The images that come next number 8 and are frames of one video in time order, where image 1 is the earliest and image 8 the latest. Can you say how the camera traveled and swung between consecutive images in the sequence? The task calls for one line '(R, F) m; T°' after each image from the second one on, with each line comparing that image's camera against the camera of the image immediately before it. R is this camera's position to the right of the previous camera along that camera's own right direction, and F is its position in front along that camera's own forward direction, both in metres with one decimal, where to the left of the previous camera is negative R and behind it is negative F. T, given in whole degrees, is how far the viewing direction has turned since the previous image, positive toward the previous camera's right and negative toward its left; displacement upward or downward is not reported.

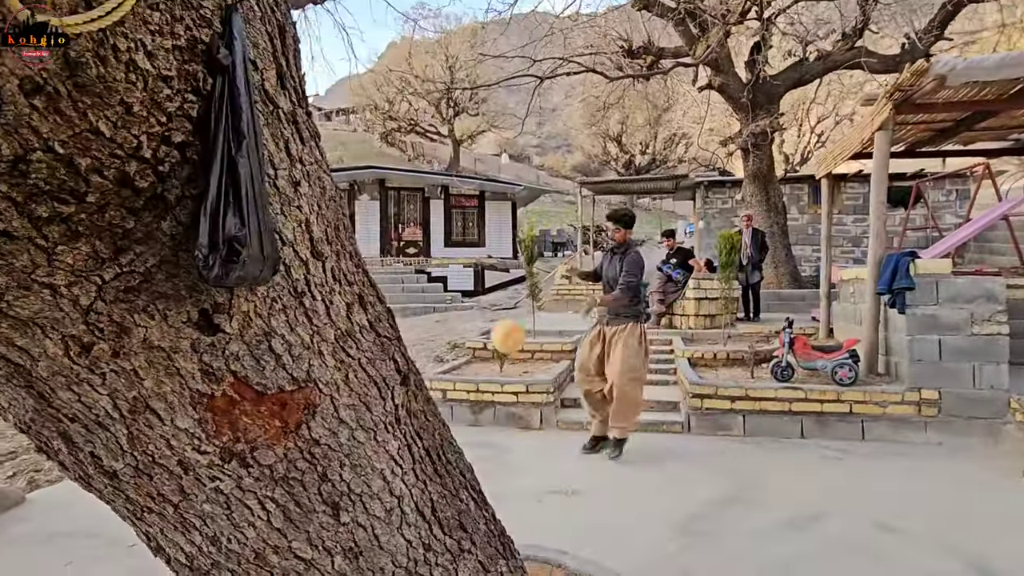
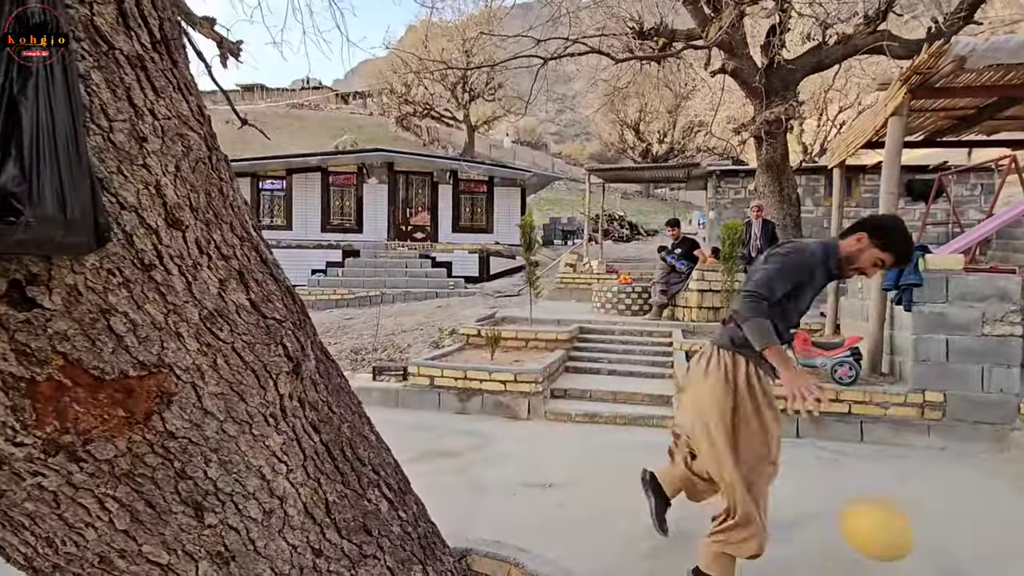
(+0.3, +0.2) m; -2°
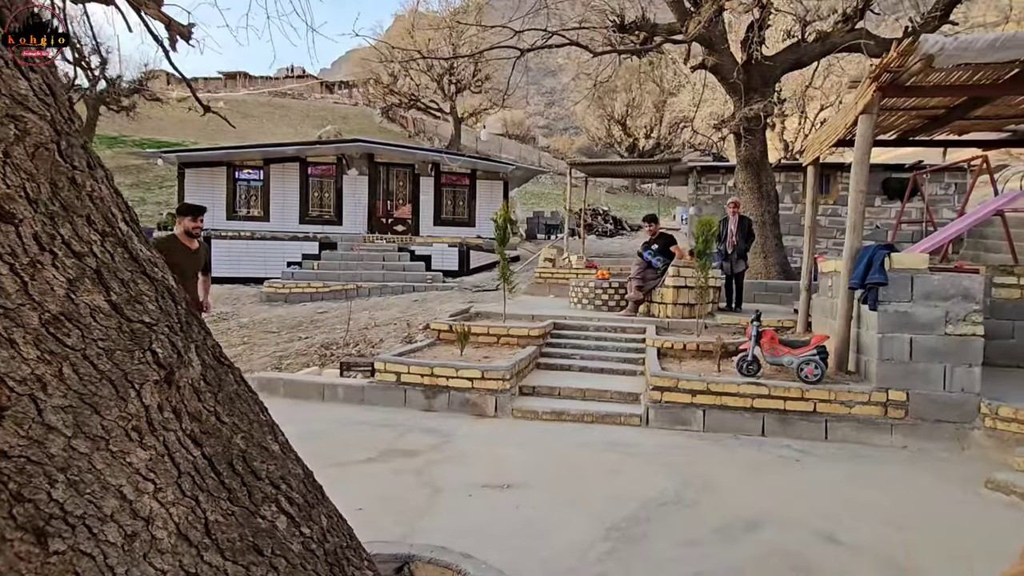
(+0.2, +0.1) m; +1°
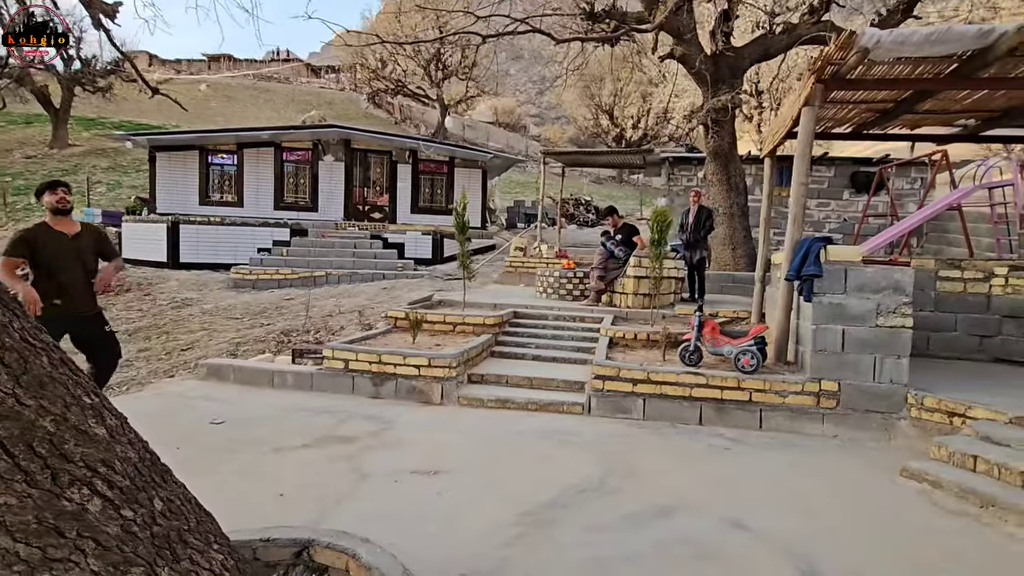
(+0.5, 0.0) m; +1°
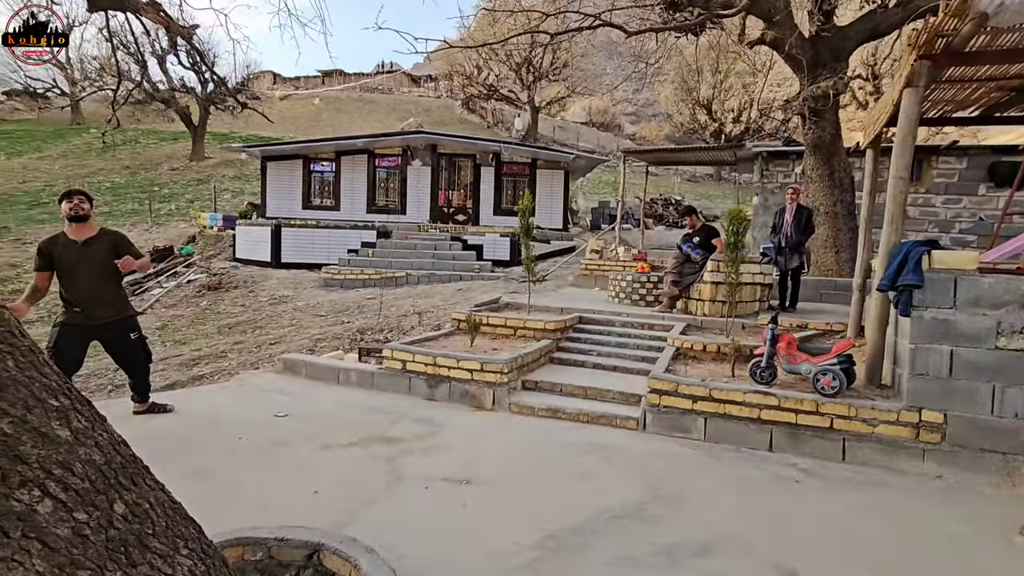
(+0.4, +0.2) m; -10°
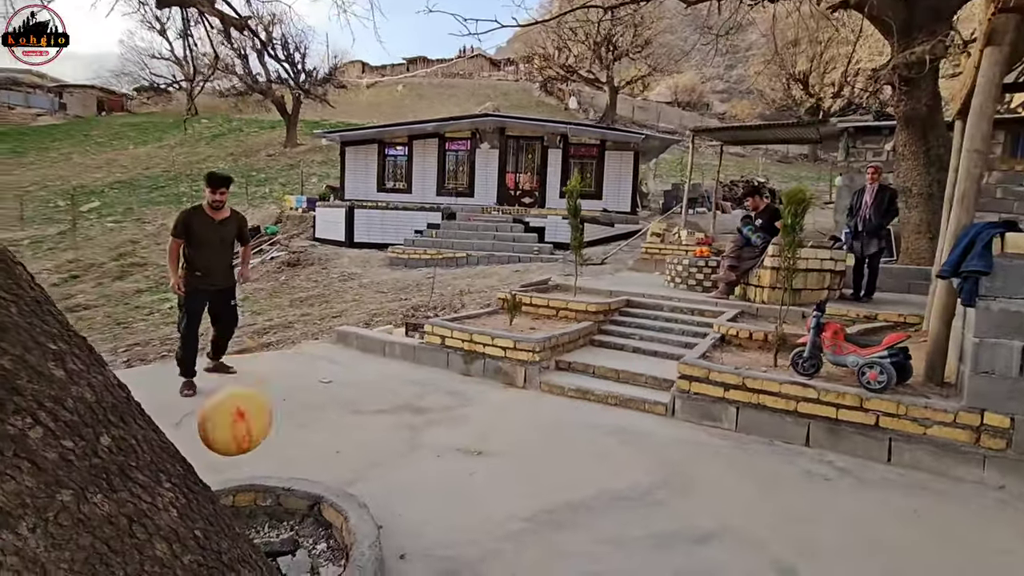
(+0.5, 0.0) m; -9°
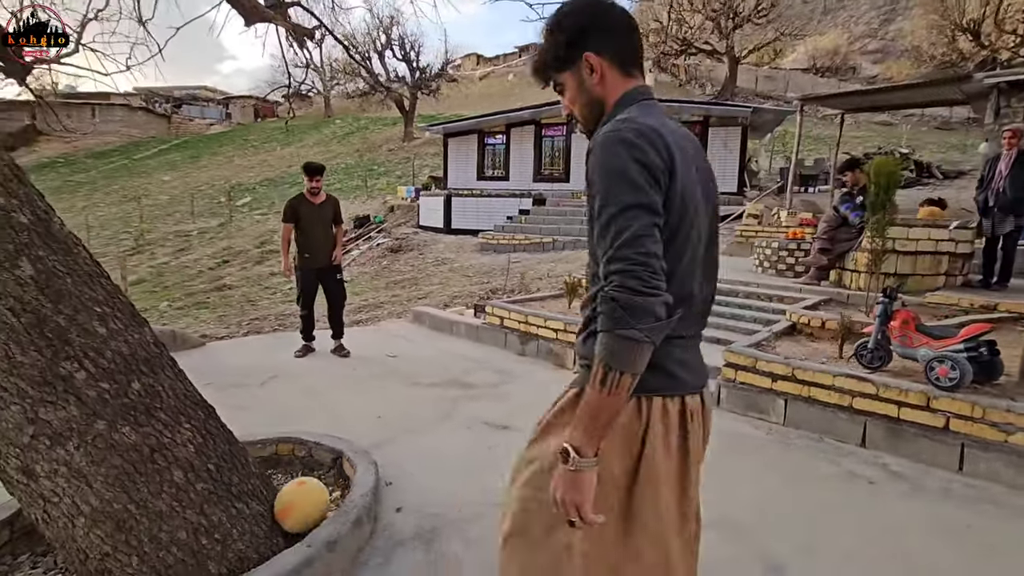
(+0.7, 0.0) m; -13°
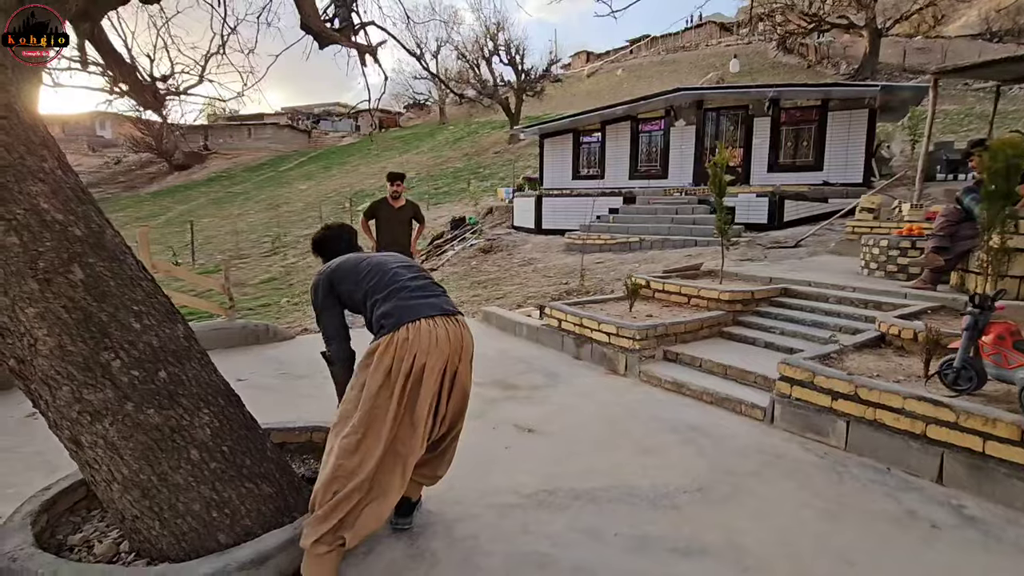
(+0.7, +0.1) m; -12°
